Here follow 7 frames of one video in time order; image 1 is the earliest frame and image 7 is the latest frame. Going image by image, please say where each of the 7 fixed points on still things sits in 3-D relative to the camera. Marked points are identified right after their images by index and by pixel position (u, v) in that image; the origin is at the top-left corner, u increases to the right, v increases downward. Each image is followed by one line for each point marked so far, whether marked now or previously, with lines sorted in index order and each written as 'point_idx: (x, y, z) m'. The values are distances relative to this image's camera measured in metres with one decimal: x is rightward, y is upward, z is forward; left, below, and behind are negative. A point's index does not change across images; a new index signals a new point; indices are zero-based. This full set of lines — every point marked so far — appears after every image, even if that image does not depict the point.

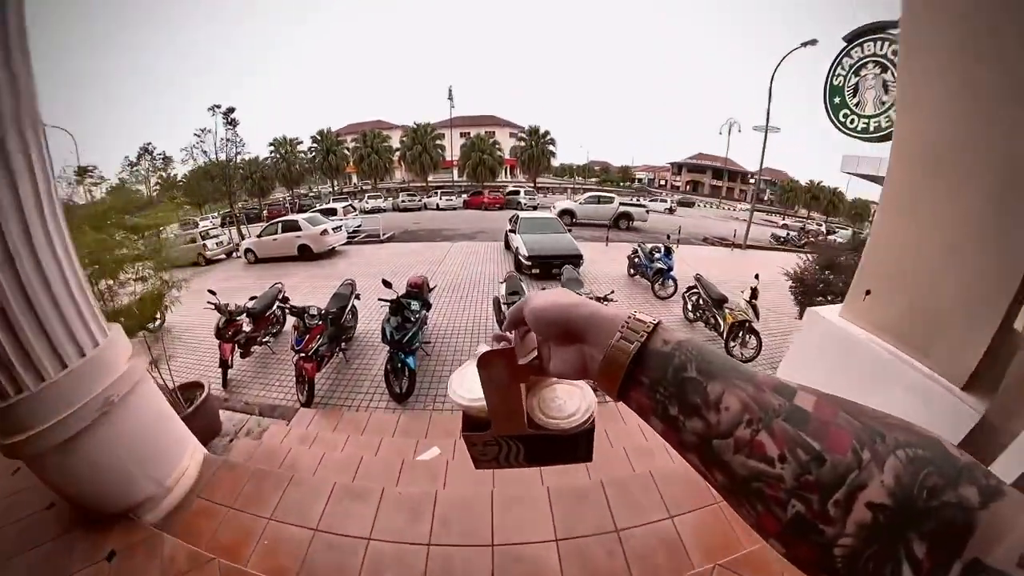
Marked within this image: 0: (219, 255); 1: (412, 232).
0: (-7.2, +0.8, +8.9) m
1: (-3.4, +1.9, +12.6) m
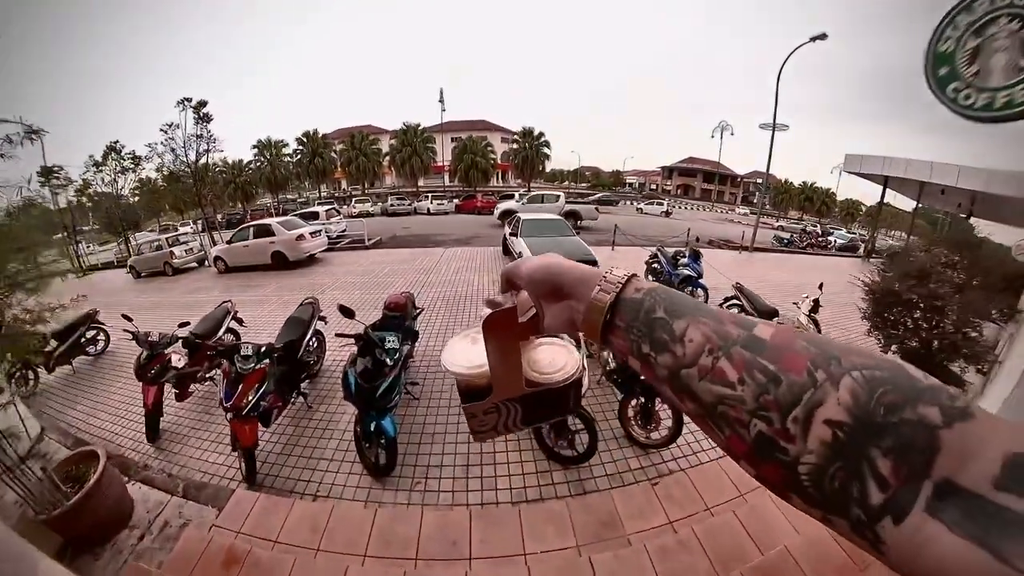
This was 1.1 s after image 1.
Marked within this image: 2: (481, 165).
0: (-7.2, +0.6, +8.2) m
1: (-3.6, +1.7, +12.0) m
2: (-1.7, +6.6, +19.5) m
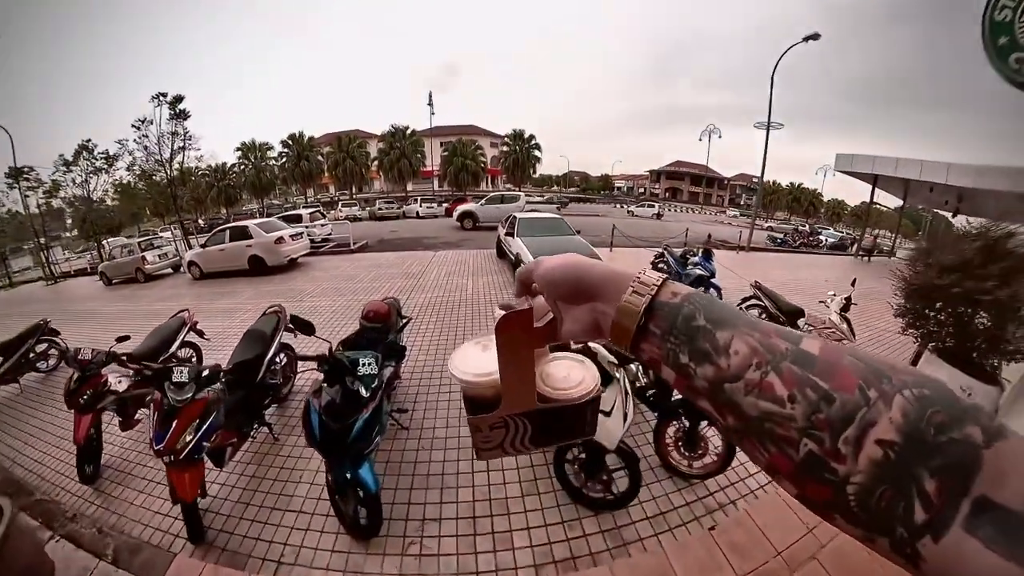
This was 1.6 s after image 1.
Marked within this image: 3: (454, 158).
0: (-7.4, +0.4, +7.7) m
1: (-3.8, +1.5, +11.6) m
2: (-2.2, +6.4, +19.2) m
3: (-3.2, +6.9, +19.4) m
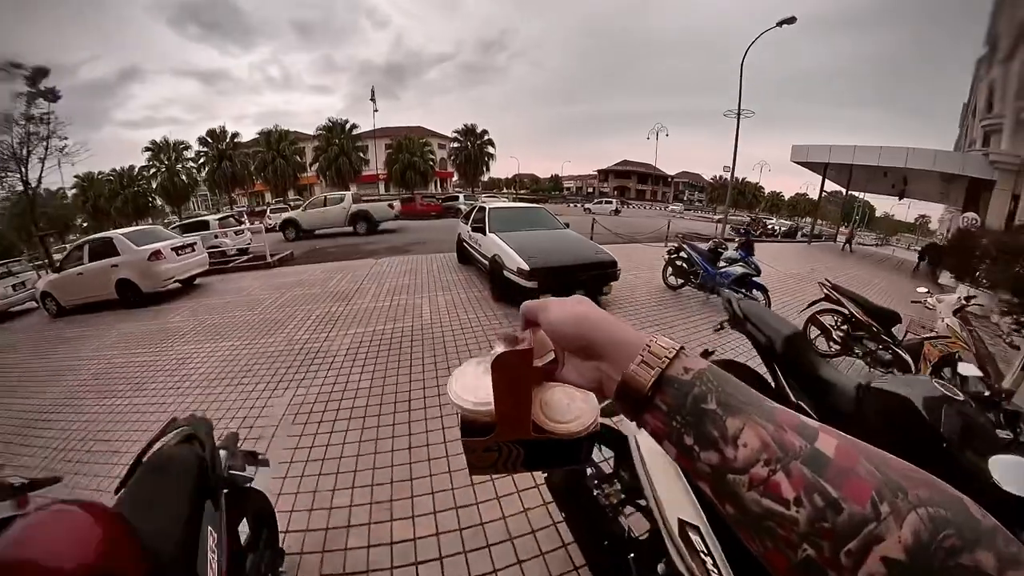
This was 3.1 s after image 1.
0: (-7.9, -0.2, +5.9) m
1: (-4.9, +1.1, +10.2) m
2: (-4.5, +6.0, +17.9) m
3: (-5.5, +6.5, +18.0) m
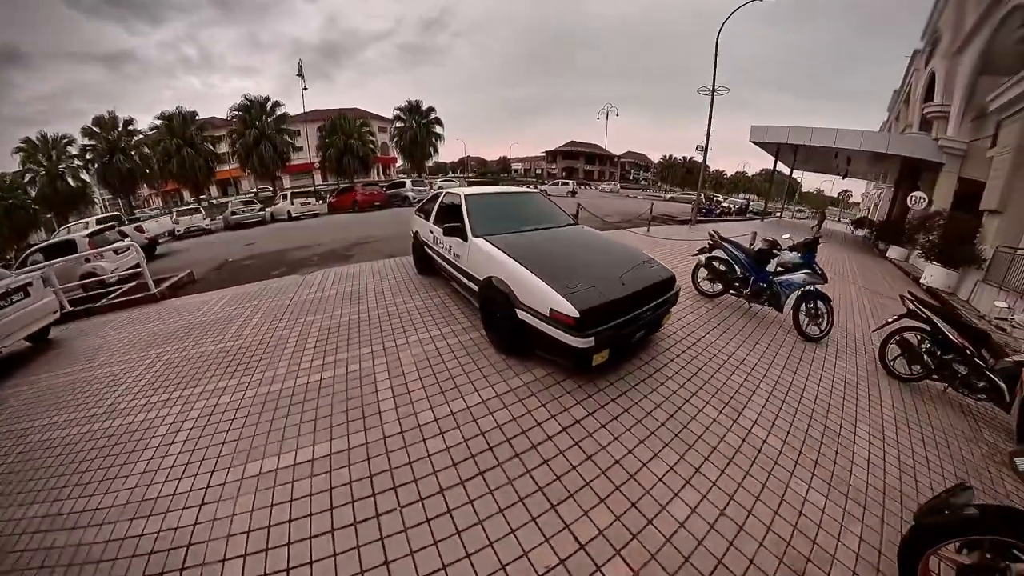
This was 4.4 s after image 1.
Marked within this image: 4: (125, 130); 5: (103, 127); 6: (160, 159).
0: (-8.3, -0.7, +4.2) m
1: (-5.9, +0.9, +8.7) m
2: (-6.8, +6.1, +16.2) m
3: (-7.8, +6.5, +16.2) m
4: (-16.9, +7.1, +16.0) m
5: (-17.1, +6.8, +15.4) m
6: (-14.7, +5.5, +15.5) m
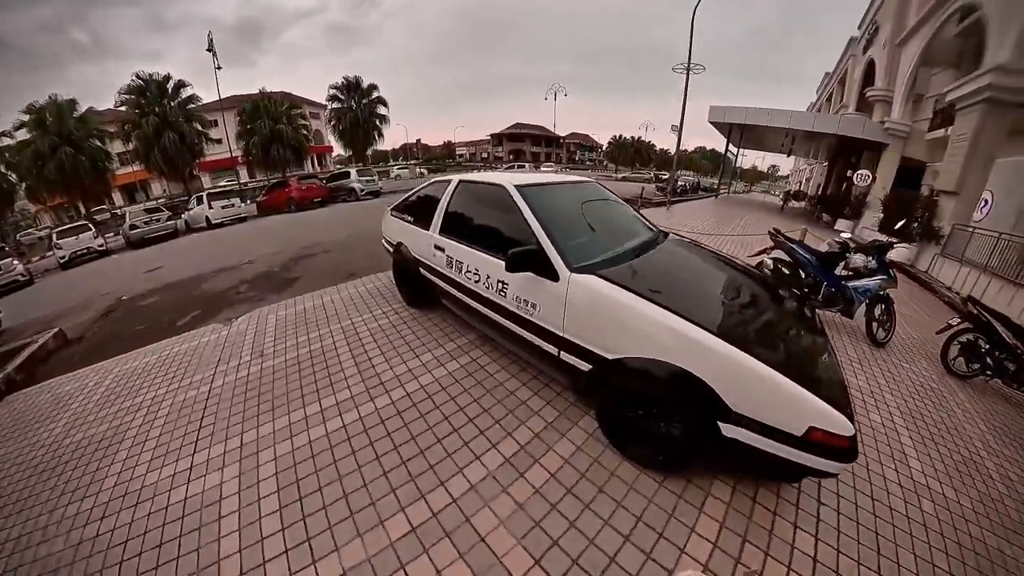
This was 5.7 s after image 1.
0: (-8.2, -1.5, +2.5) m
1: (-6.5, +0.5, +7.3) m
2: (-8.7, +5.9, +14.4) m
3: (-9.8, +6.2, +14.2) m
4: (-18.8, +6.0, +12.9) m
5: (-18.9, +5.8, +12.2) m
6: (-16.5, +4.7, +12.7) m
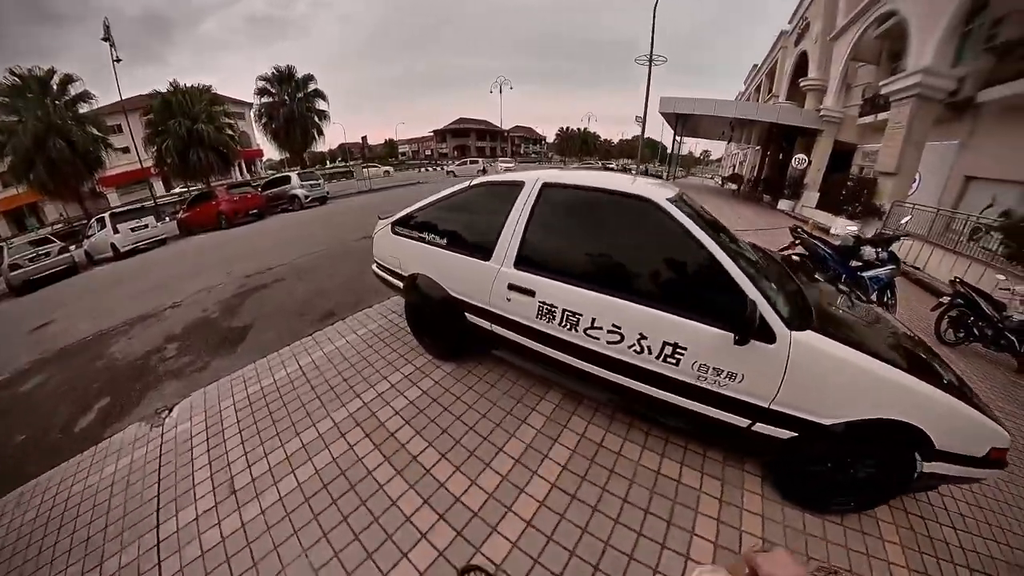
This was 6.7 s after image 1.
0: (-7.9, -2.3, +1.2) m
1: (-7.0, -0.2, +6.1) m
2: (-10.5, +5.0, +12.8) m
3: (-11.5, +5.3, +12.5) m
4: (-20.2, +4.3, +10.0) m
5: (-20.3, +4.1, +9.4) m
6: (-17.8, +3.2, +10.1) m
